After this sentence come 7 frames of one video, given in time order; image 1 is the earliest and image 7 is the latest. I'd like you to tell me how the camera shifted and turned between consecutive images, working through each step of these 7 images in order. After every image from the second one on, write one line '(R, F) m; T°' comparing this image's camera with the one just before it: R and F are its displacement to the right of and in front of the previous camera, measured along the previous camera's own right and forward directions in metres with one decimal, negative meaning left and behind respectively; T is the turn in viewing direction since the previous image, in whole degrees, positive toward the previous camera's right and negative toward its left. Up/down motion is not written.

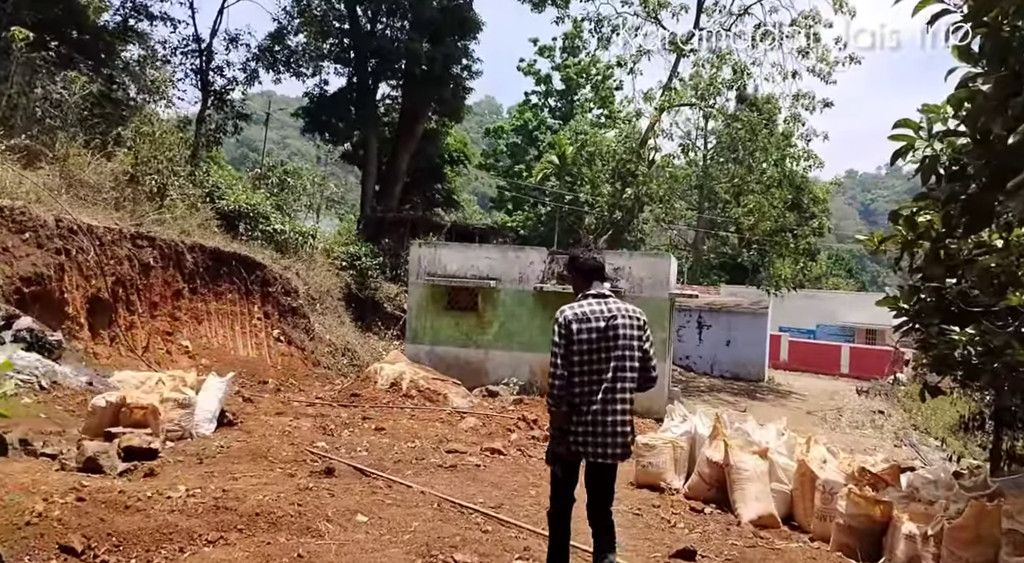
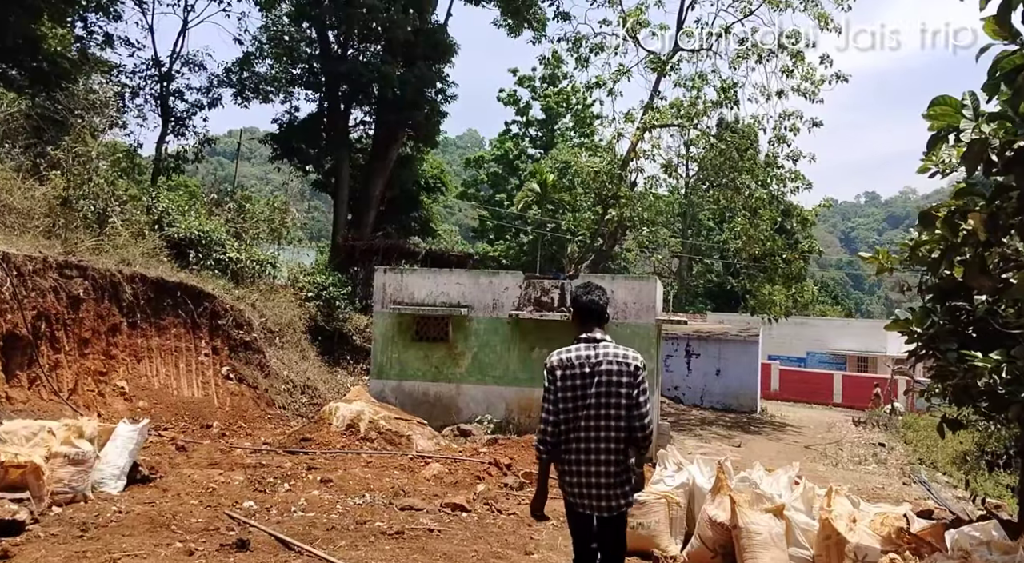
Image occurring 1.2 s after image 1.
(+0.2, +1.0) m; +1°
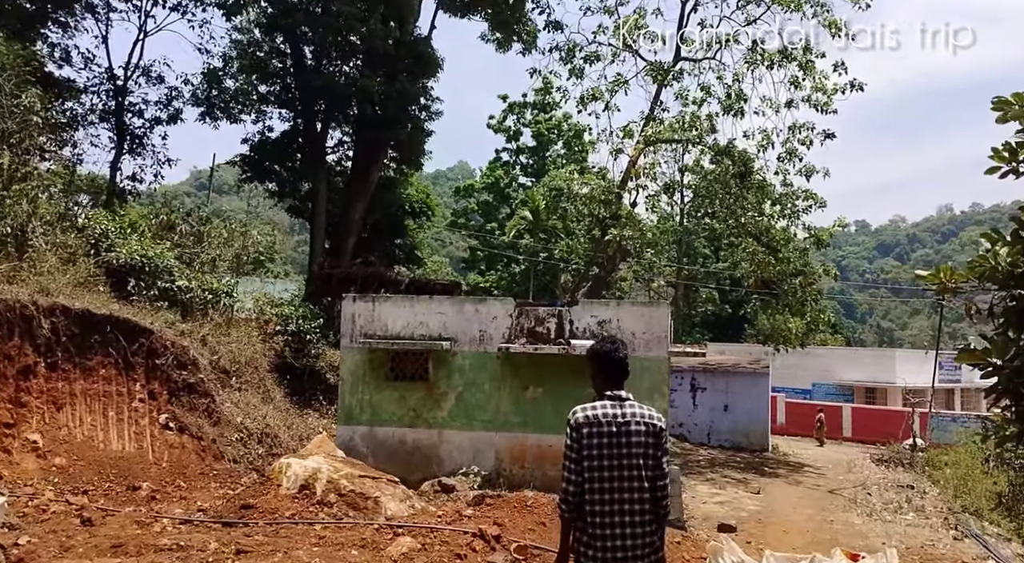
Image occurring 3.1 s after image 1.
(0.0, +1.5) m; +1°
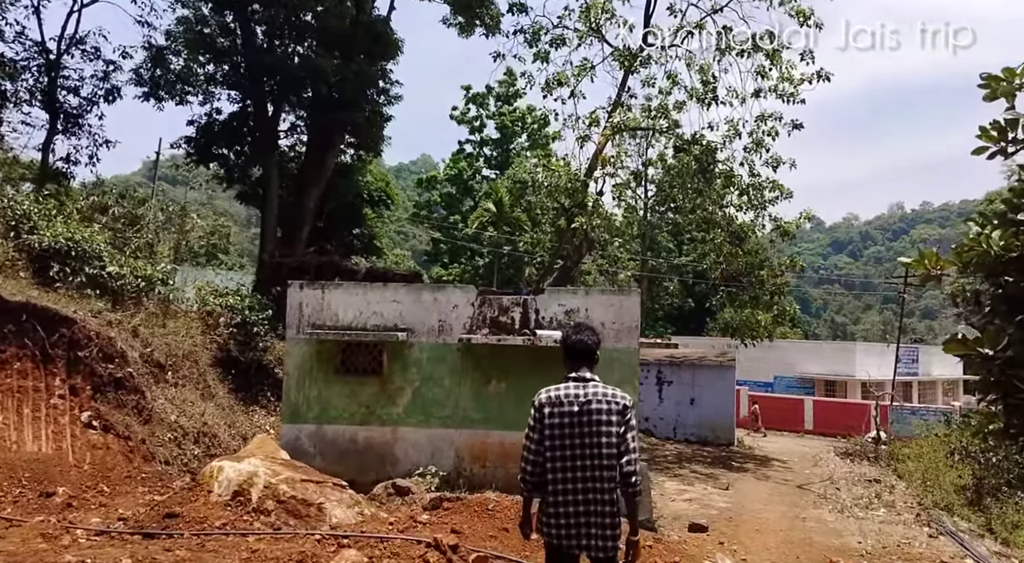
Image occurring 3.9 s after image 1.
(0.0, +0.7) m; +3°
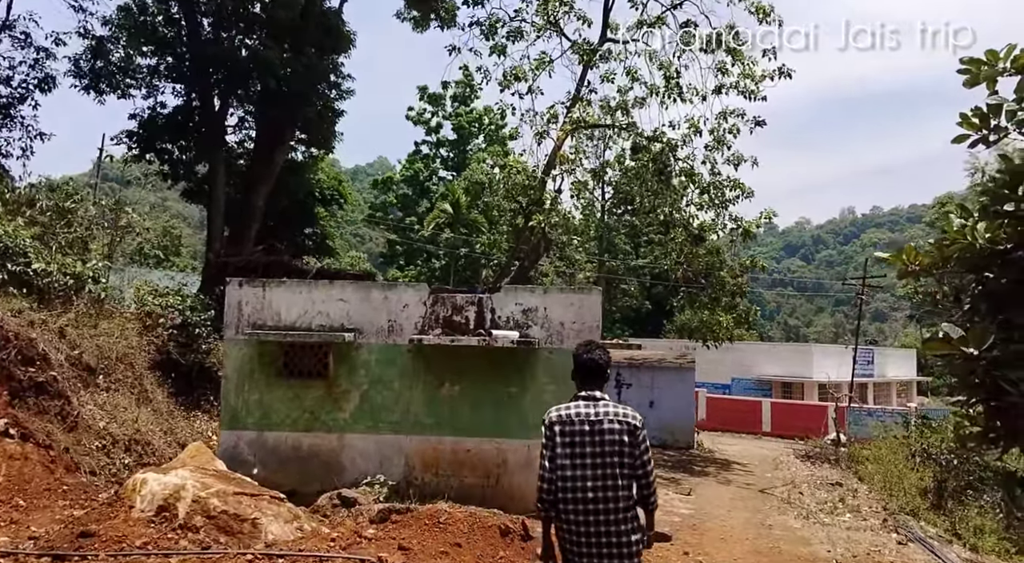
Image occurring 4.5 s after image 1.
(+0.1, +0.5) m; +3°
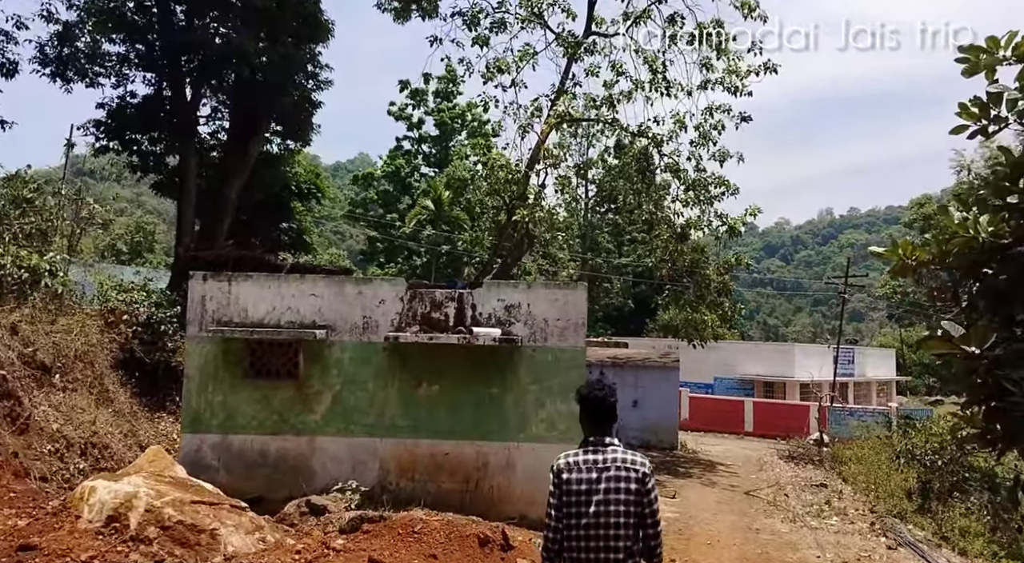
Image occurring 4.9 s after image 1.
(0.0, +0.4) m; +1°
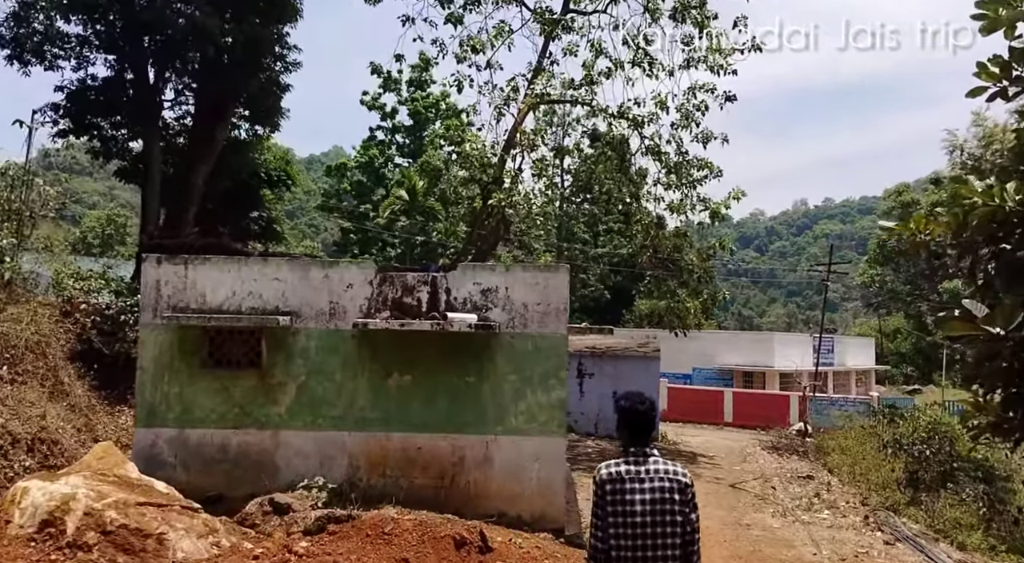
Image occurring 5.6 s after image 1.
(0.0, +0.5) m; +2°
